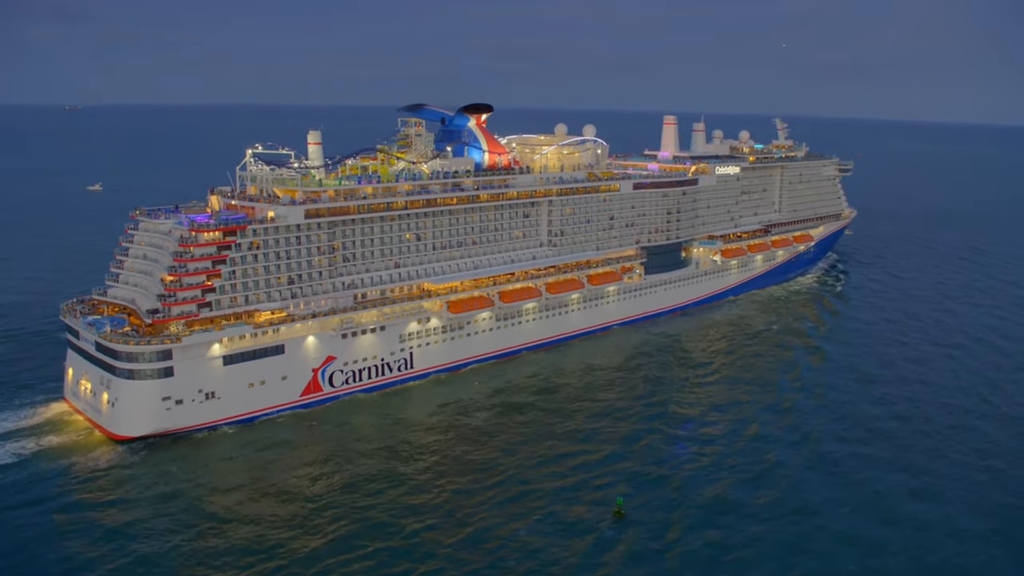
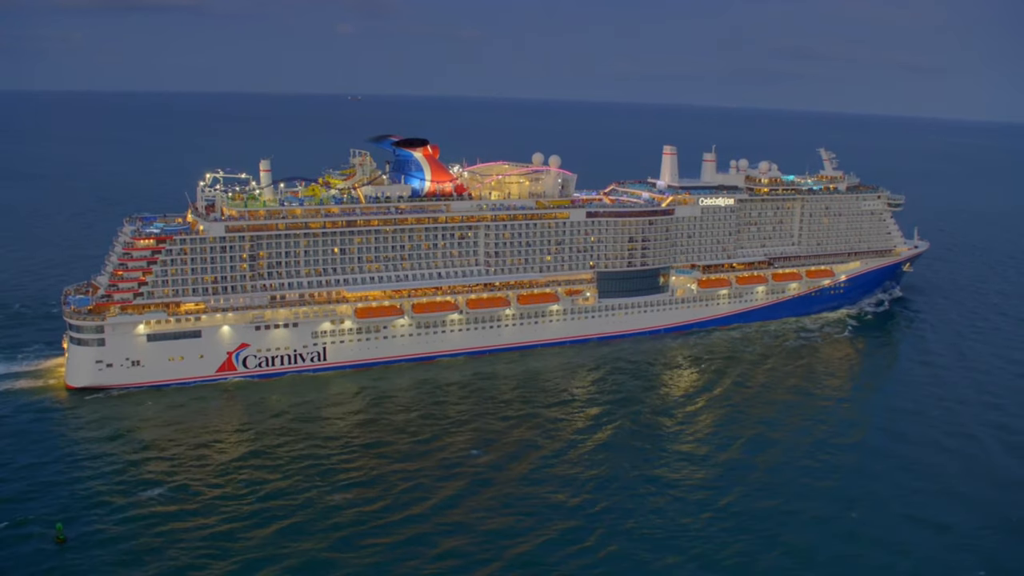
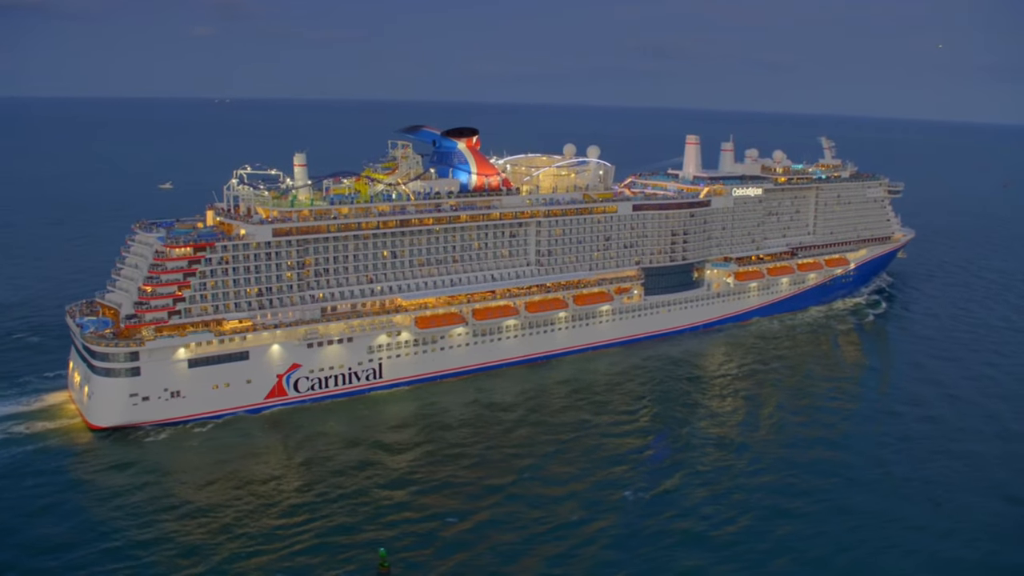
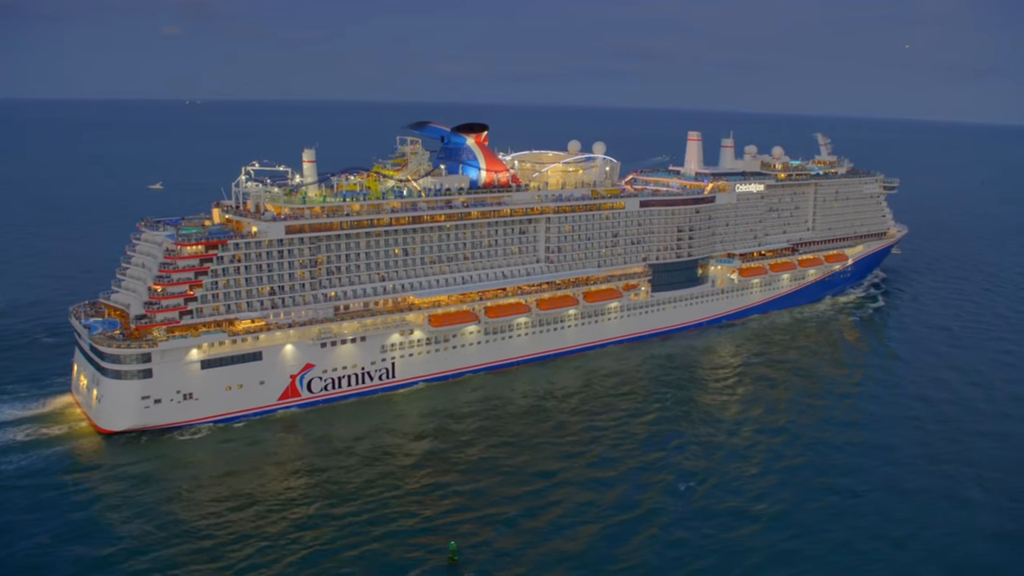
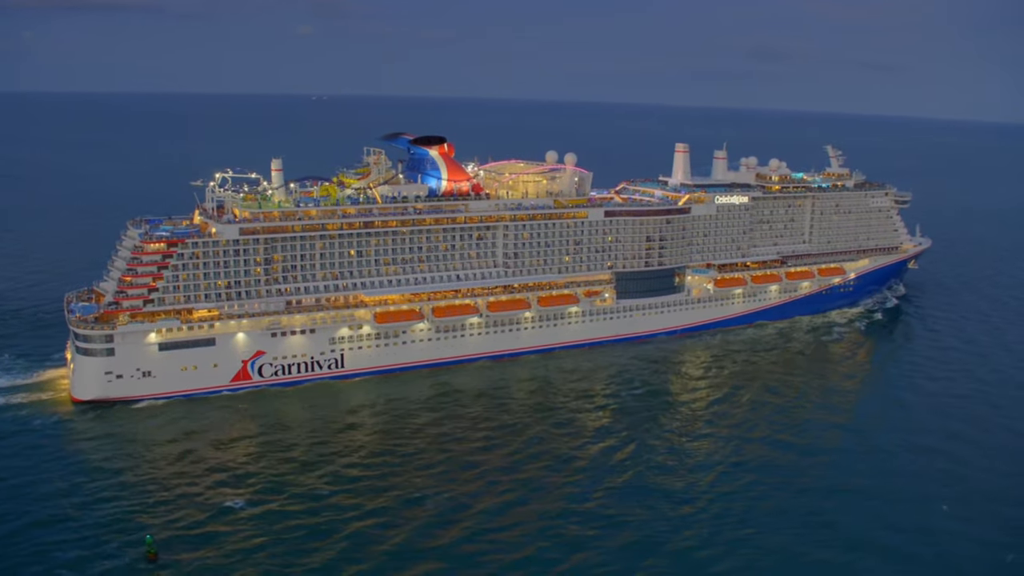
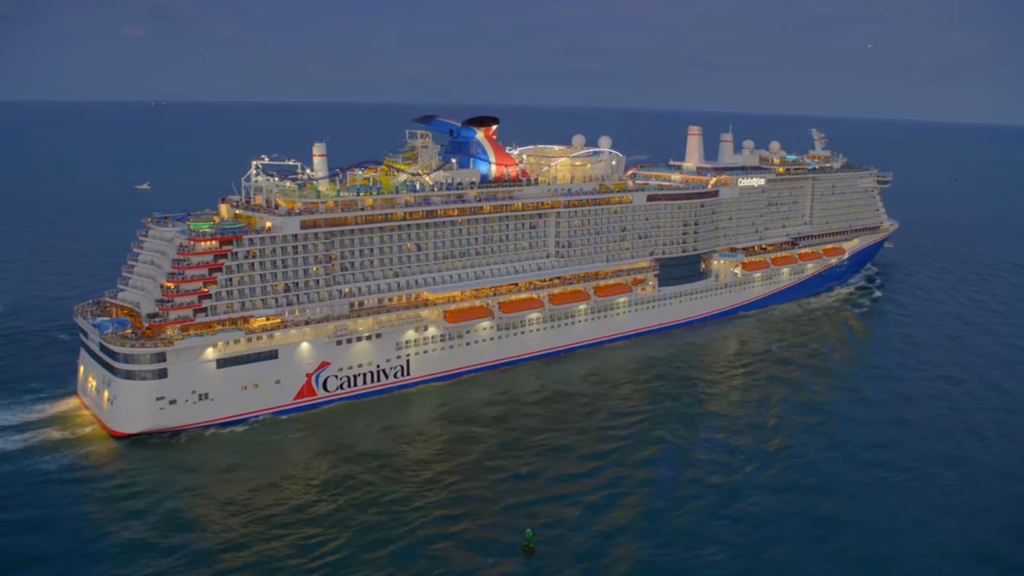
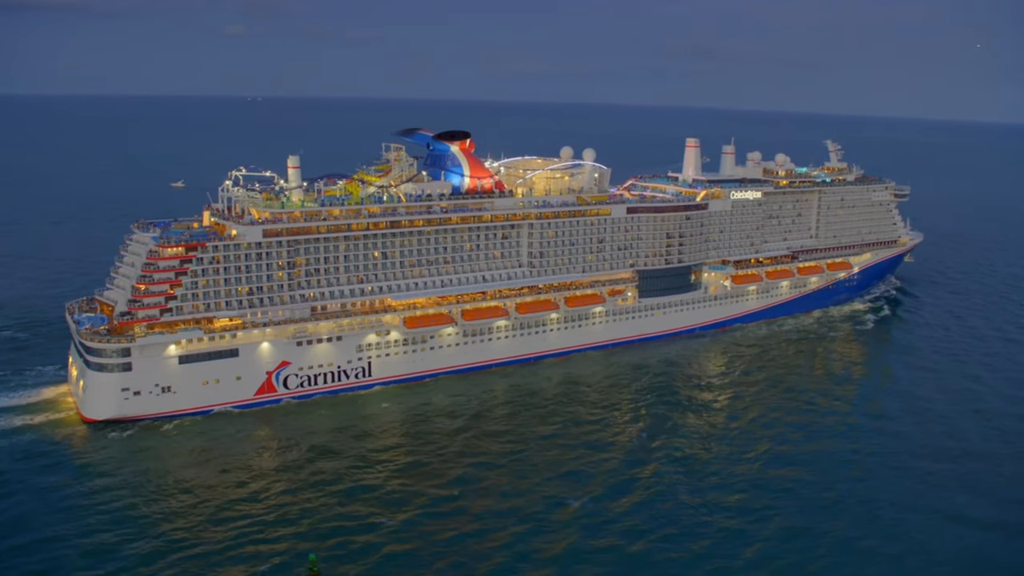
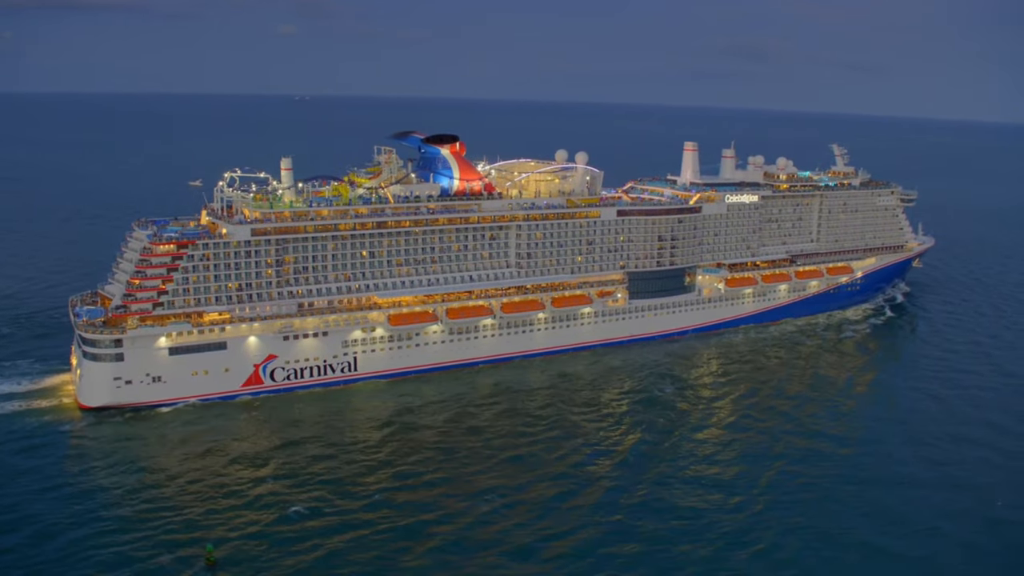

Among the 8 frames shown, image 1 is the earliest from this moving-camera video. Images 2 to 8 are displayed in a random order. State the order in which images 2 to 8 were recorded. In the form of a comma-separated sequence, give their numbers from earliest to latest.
6, 4, 3, 7, 8, 5, 2
